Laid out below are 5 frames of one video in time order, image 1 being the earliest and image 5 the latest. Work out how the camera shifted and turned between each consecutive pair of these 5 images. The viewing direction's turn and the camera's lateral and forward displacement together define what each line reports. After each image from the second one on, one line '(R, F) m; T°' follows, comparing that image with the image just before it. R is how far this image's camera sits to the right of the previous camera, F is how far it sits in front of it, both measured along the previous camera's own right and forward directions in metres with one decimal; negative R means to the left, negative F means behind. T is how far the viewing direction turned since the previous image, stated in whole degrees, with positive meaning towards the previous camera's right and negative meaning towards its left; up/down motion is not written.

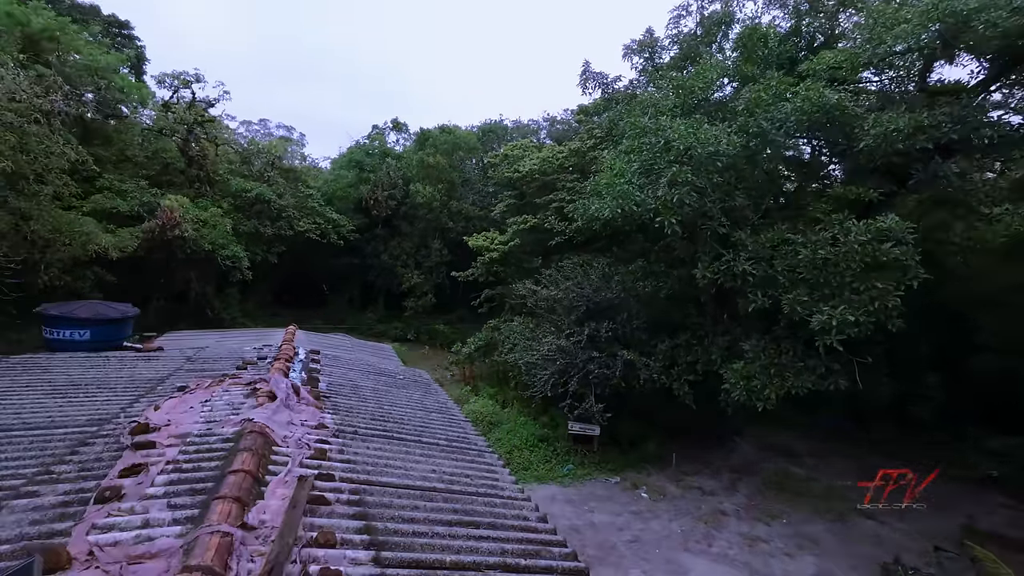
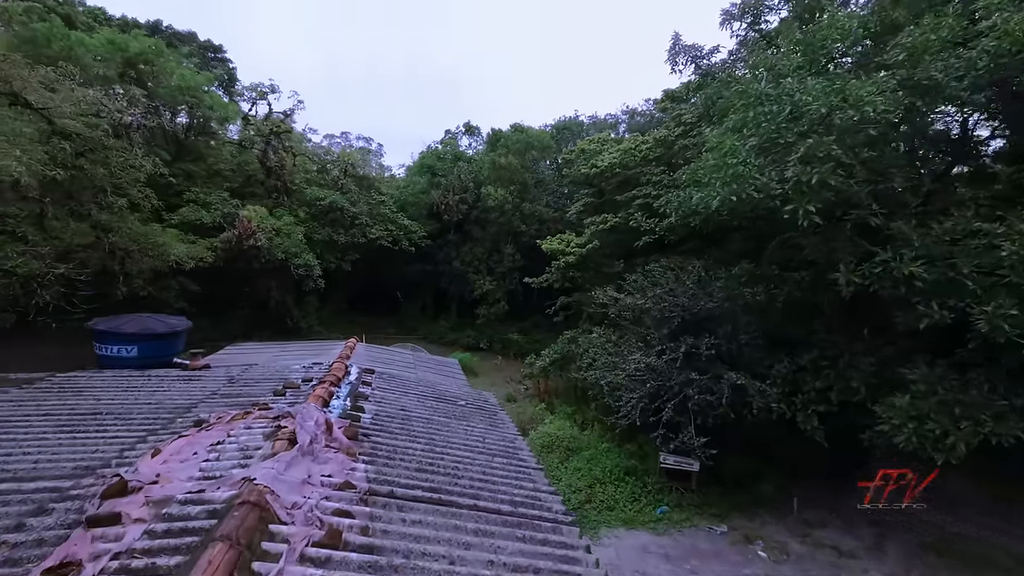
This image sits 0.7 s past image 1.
(-0.1, +1.3) m; -9°
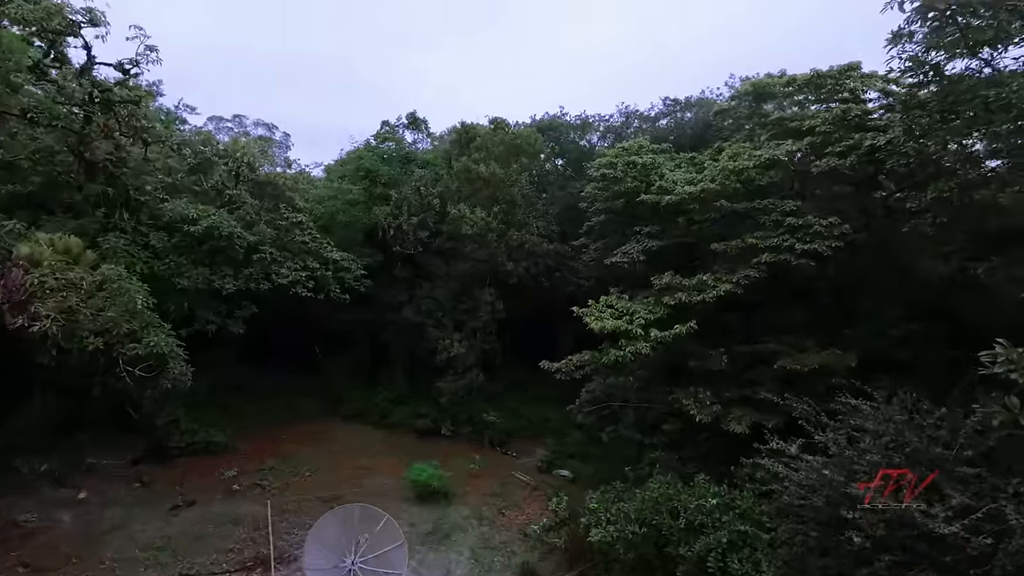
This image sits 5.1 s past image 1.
(-2.0, +6.1) m; +10°
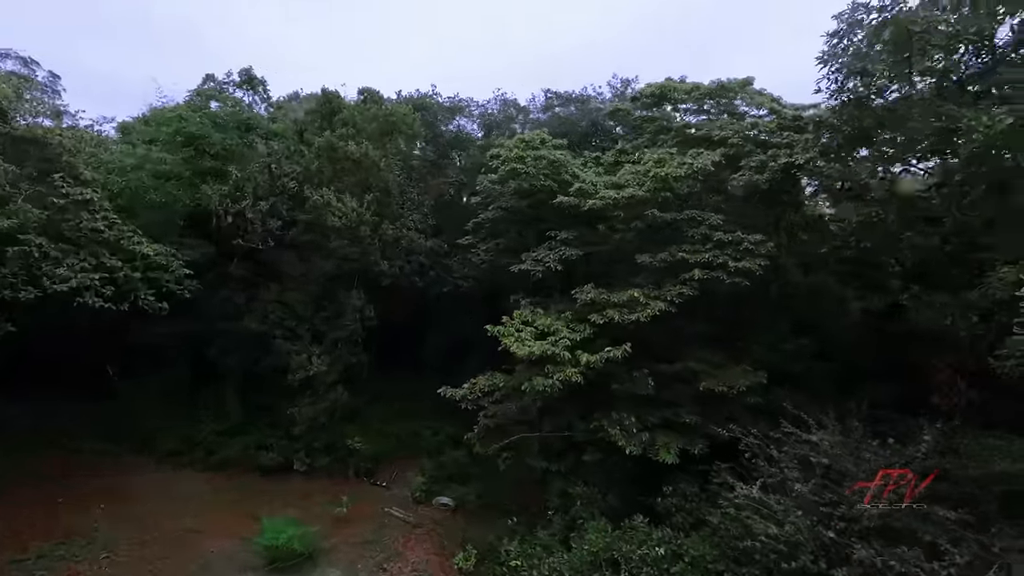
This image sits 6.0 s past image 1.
(-0.9, +1.7) m; +18°
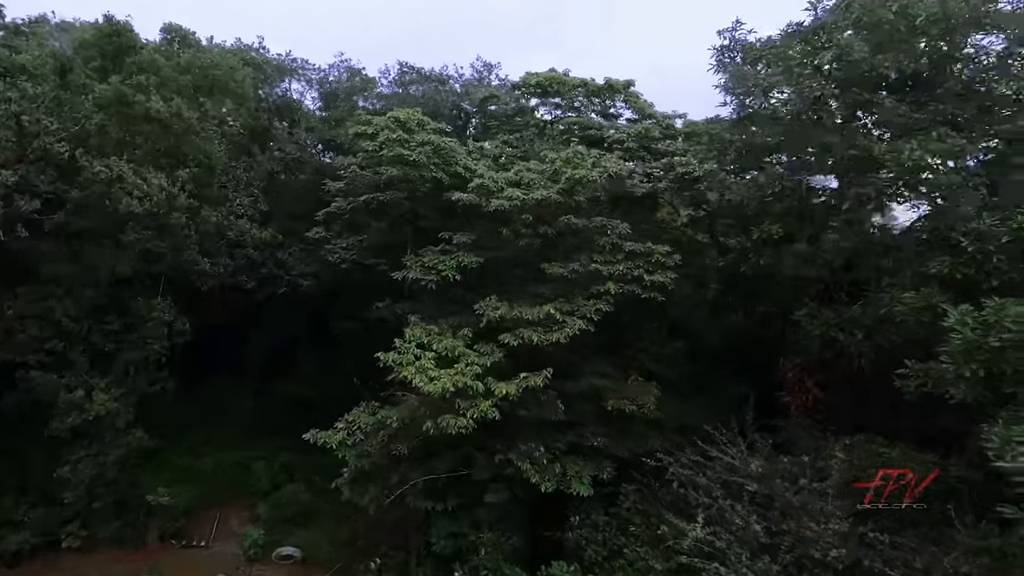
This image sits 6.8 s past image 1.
(-0.9, +1.4) m; +20°
